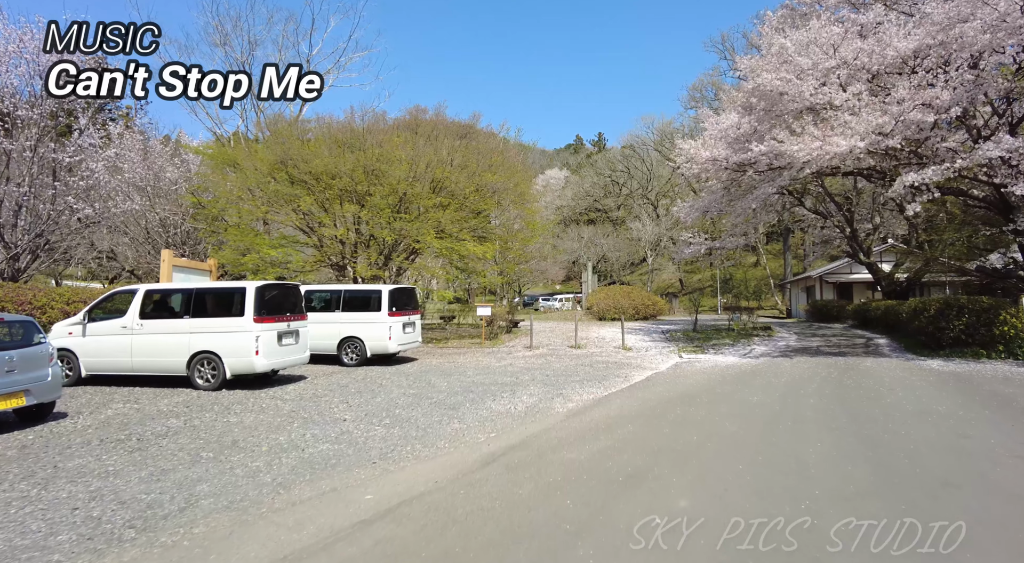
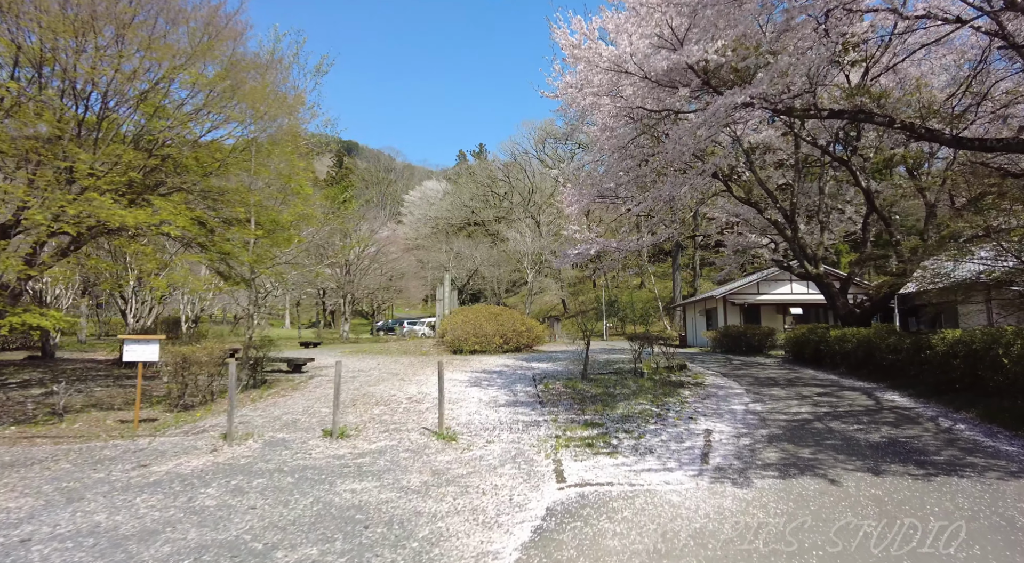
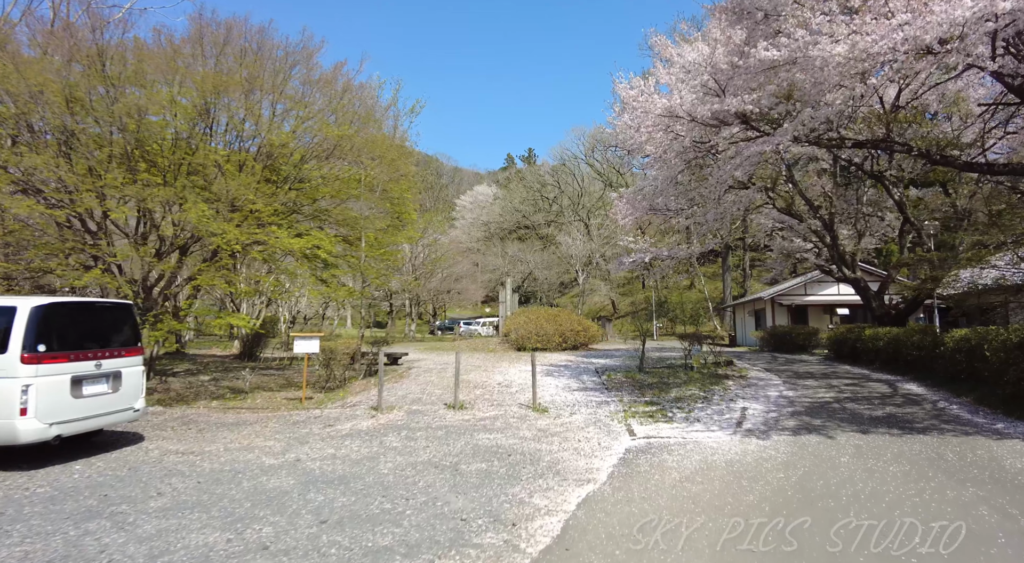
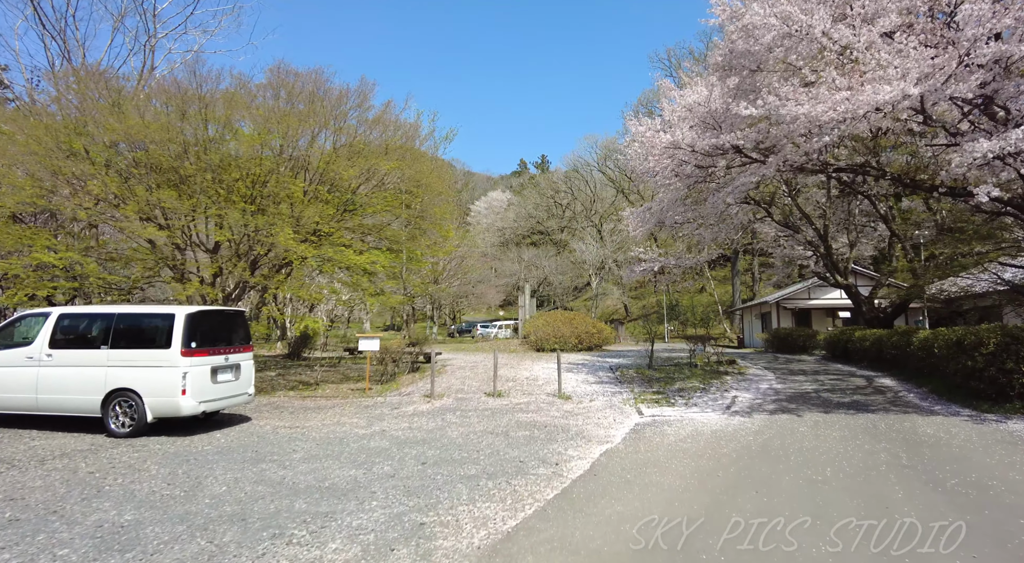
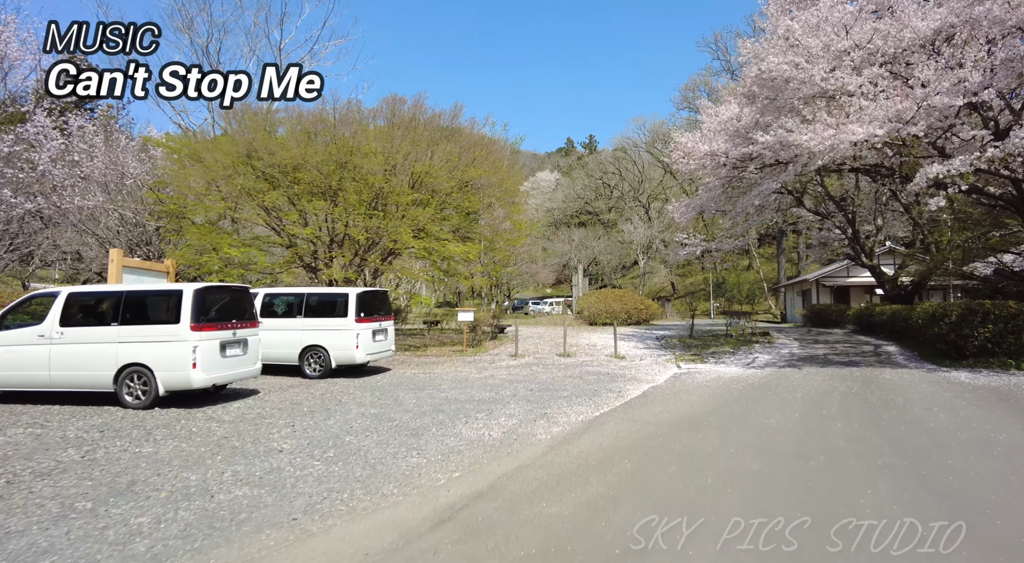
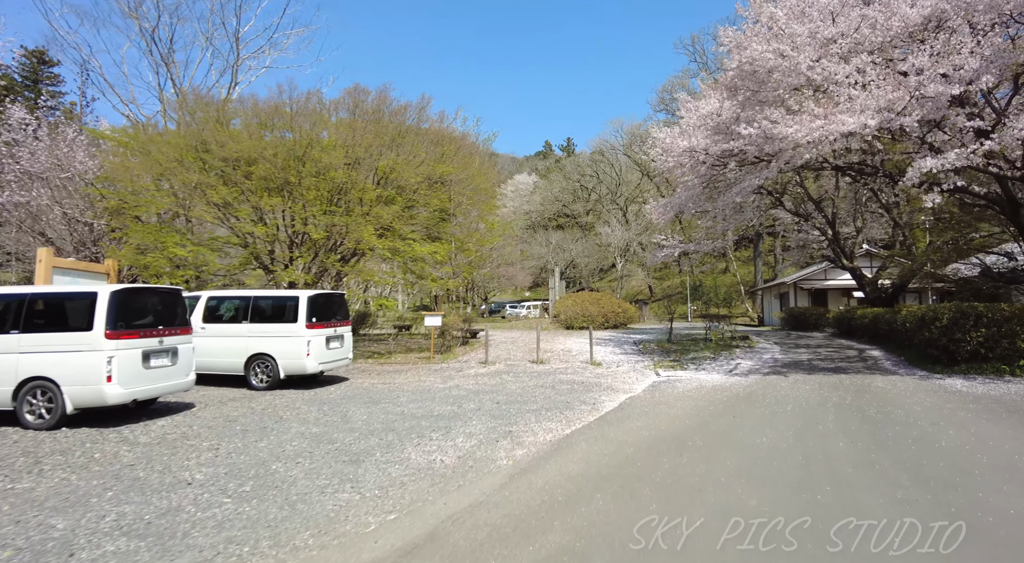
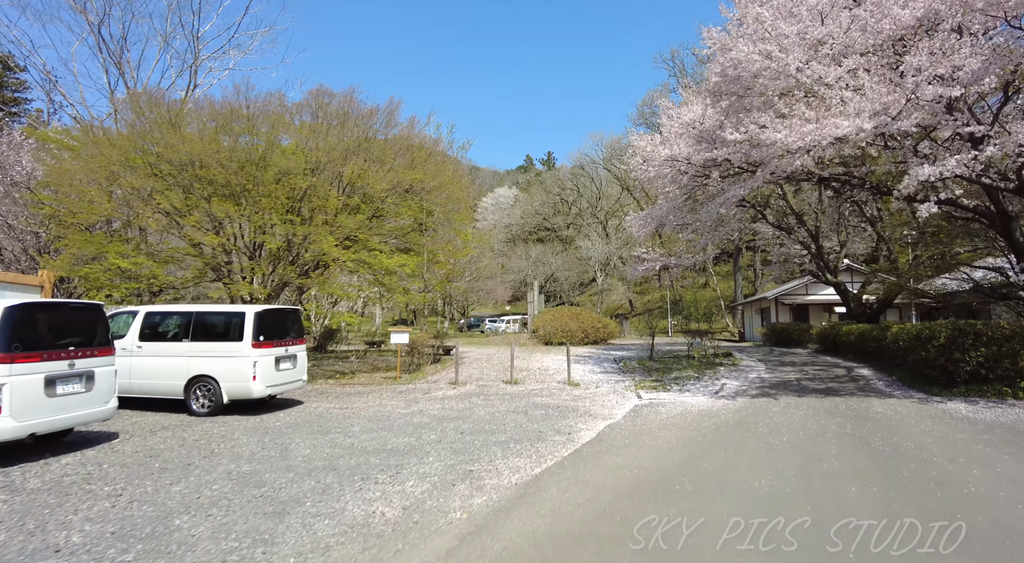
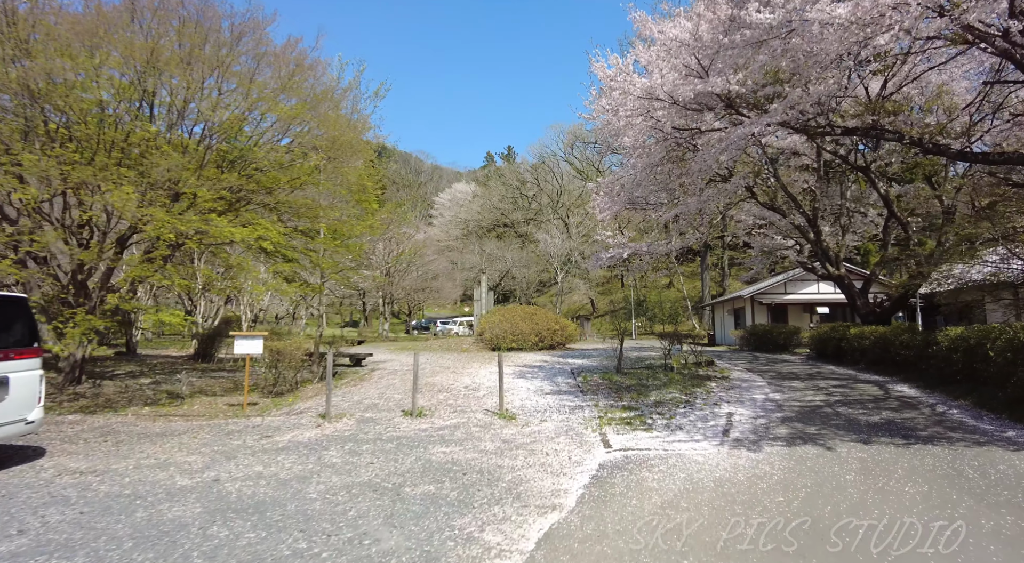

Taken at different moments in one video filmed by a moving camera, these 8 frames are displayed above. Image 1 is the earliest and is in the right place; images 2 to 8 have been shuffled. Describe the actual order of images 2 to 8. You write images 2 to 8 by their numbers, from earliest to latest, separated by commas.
5, 6, 7, 4, 3, 8, 2
